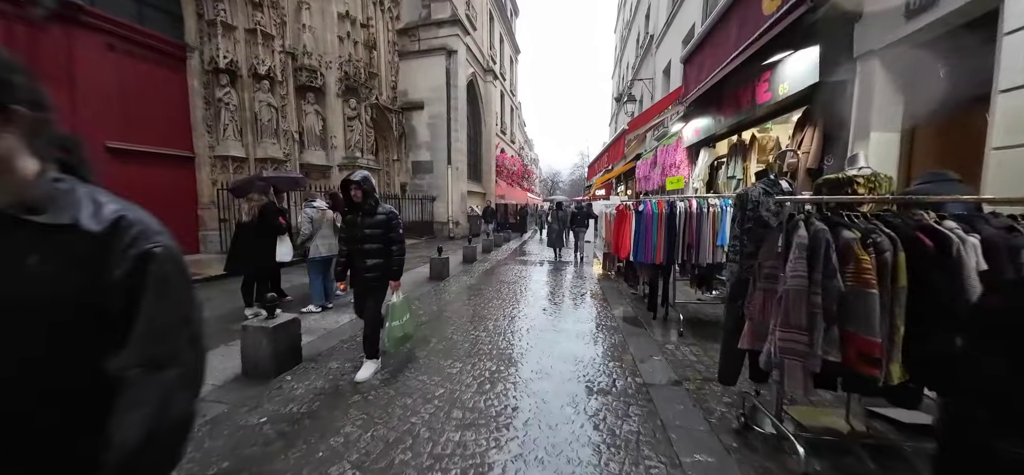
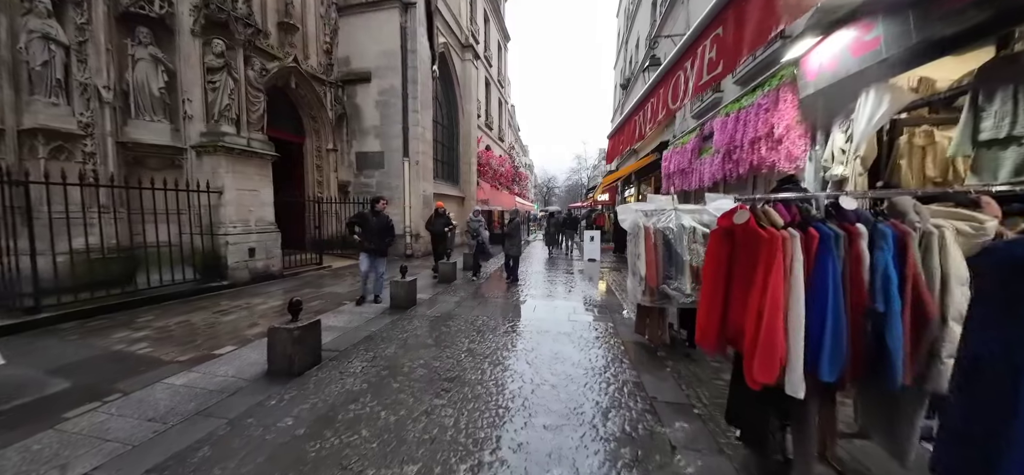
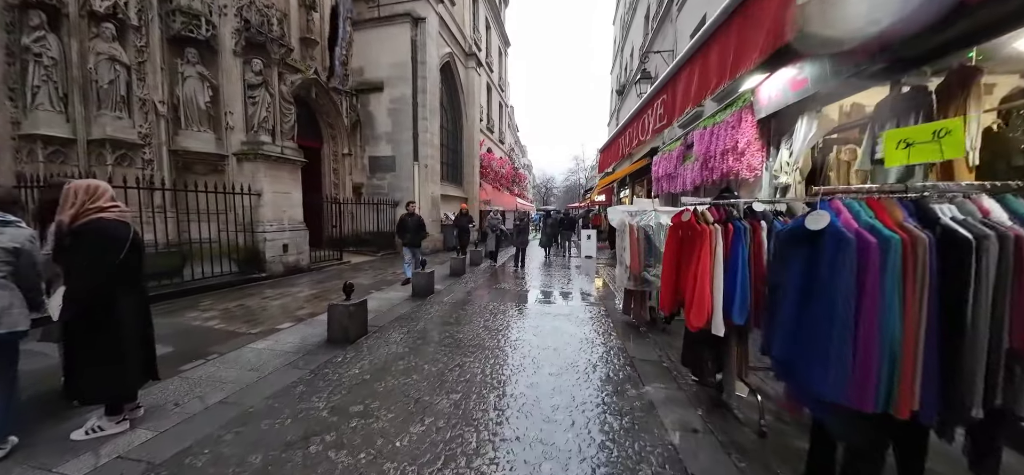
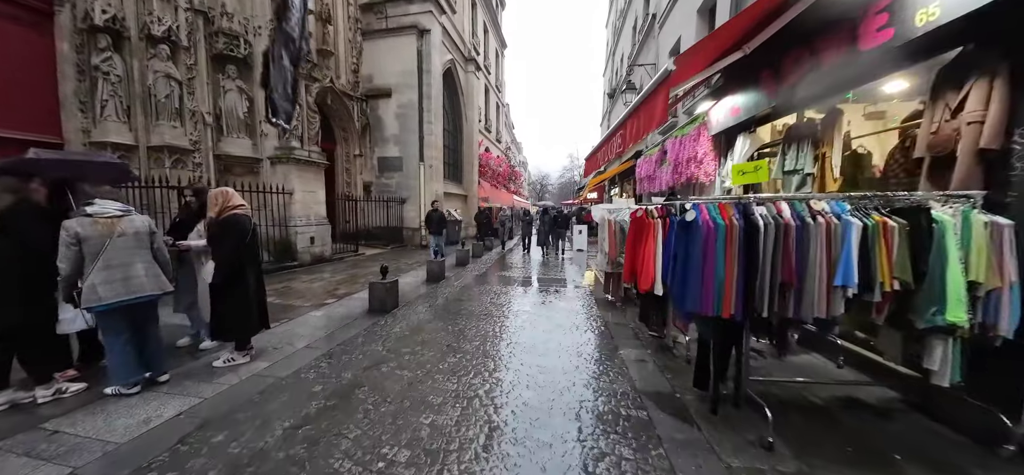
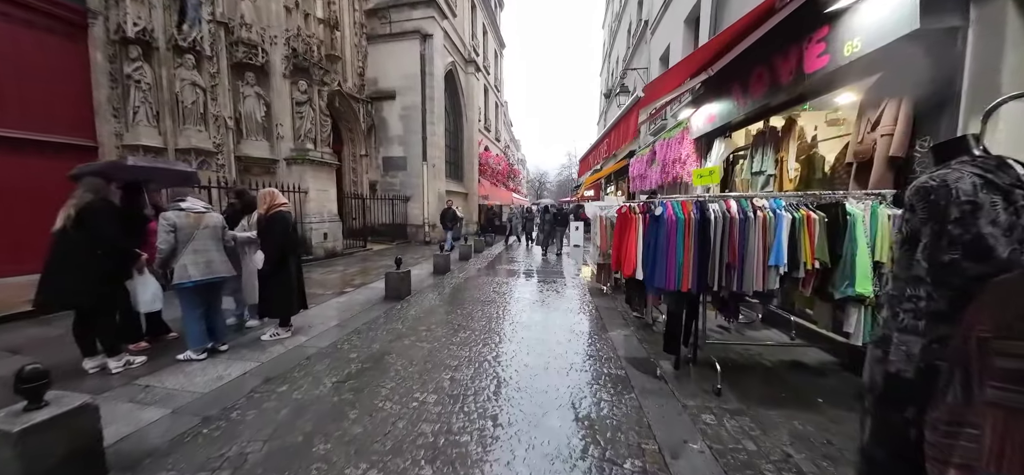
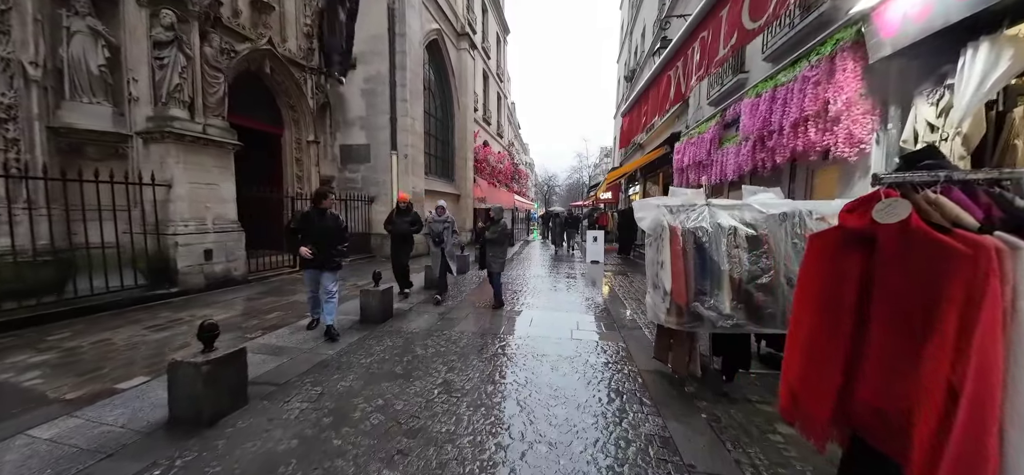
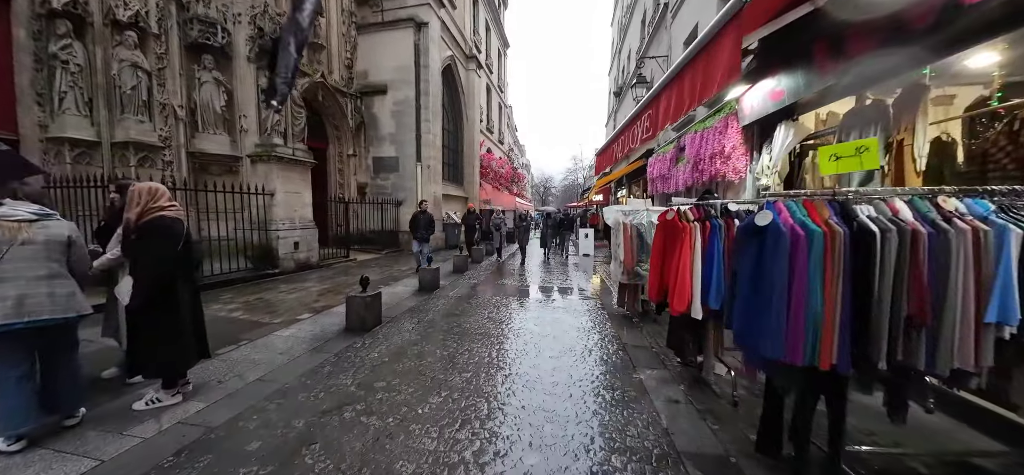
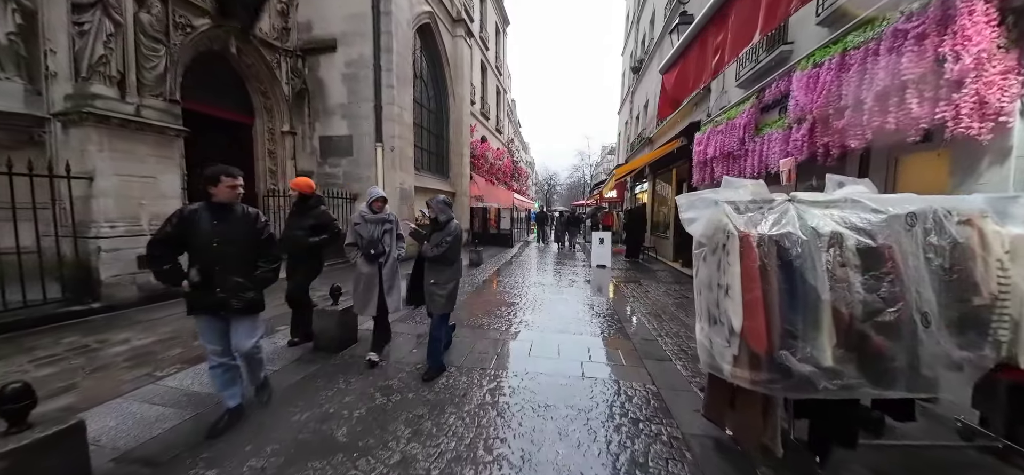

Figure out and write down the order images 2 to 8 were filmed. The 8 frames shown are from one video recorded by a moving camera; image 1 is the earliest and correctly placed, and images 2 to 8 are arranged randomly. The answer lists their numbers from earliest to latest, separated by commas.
5, 4, 7, 3, 2, 6, 8
